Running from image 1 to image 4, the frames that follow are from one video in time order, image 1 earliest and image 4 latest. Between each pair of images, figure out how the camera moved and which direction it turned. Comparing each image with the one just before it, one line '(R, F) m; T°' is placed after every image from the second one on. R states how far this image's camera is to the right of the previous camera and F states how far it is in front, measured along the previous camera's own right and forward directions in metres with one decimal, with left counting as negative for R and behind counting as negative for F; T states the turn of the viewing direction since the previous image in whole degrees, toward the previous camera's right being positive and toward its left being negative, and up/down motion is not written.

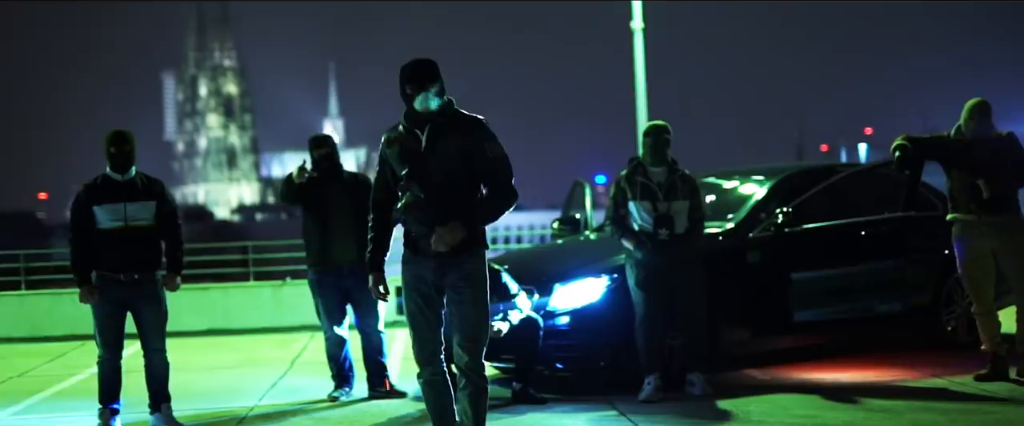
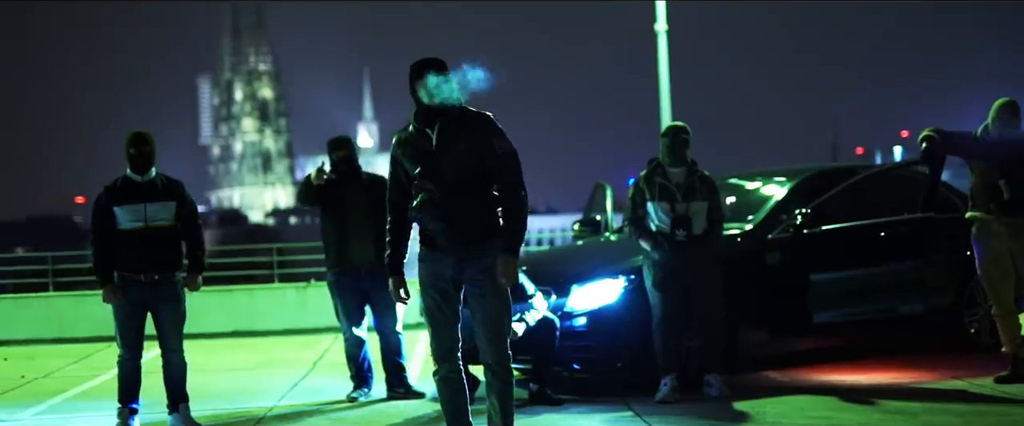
(+0.2, 0.0) m; -1°
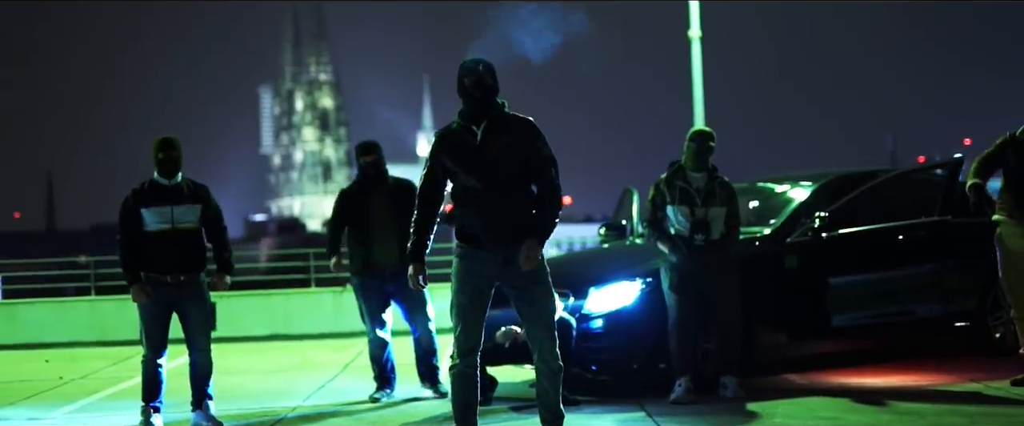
(+0.4, -0.2) m; -2°
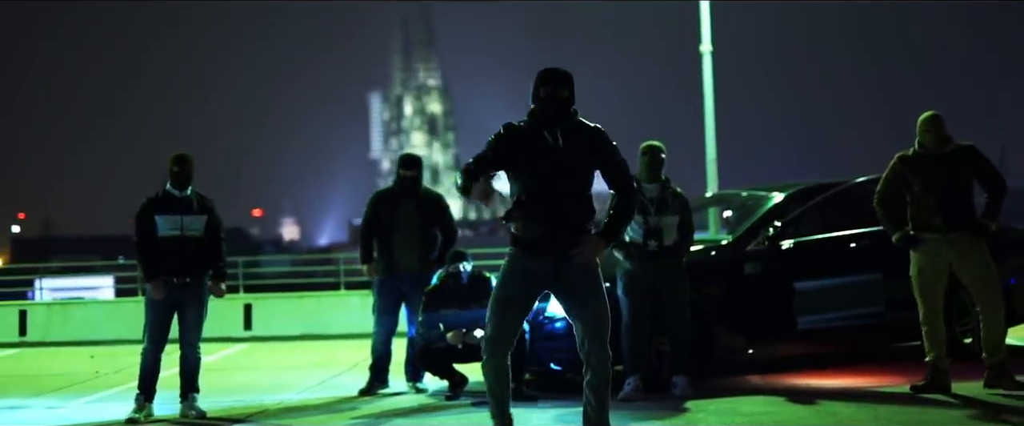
(+1.7, -1.1) m; -4°
